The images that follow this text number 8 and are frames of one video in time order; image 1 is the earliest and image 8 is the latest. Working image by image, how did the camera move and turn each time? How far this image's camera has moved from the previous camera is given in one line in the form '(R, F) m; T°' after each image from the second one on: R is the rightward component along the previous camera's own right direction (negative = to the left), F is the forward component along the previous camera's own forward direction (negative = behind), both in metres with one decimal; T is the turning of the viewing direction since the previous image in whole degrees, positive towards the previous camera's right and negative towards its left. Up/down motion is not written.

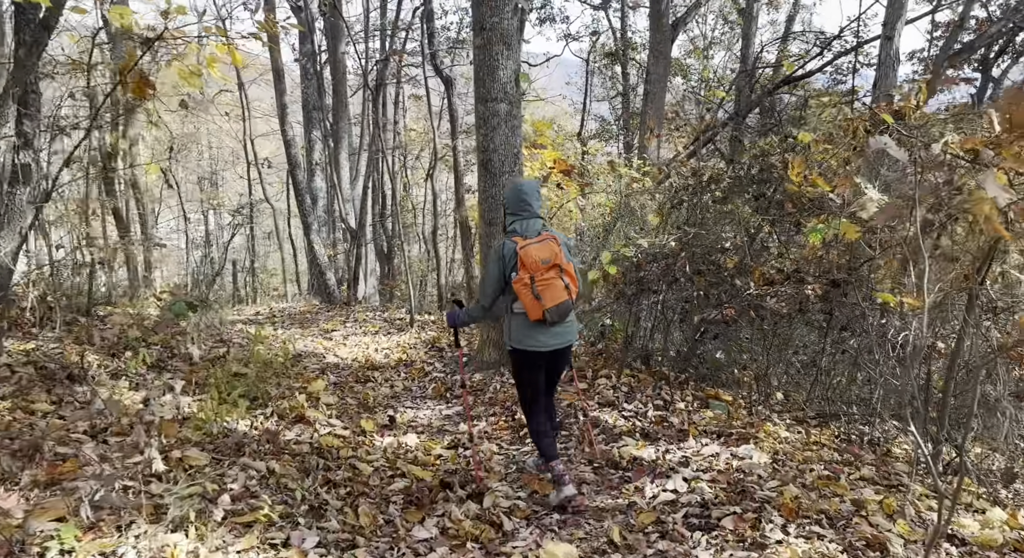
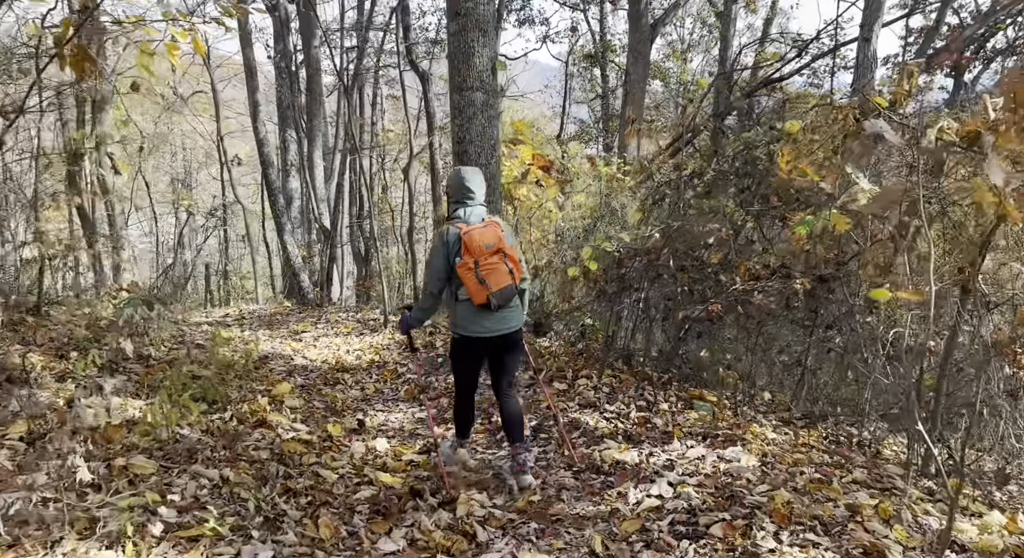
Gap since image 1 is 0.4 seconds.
(0.0, +0.4) m; +1°
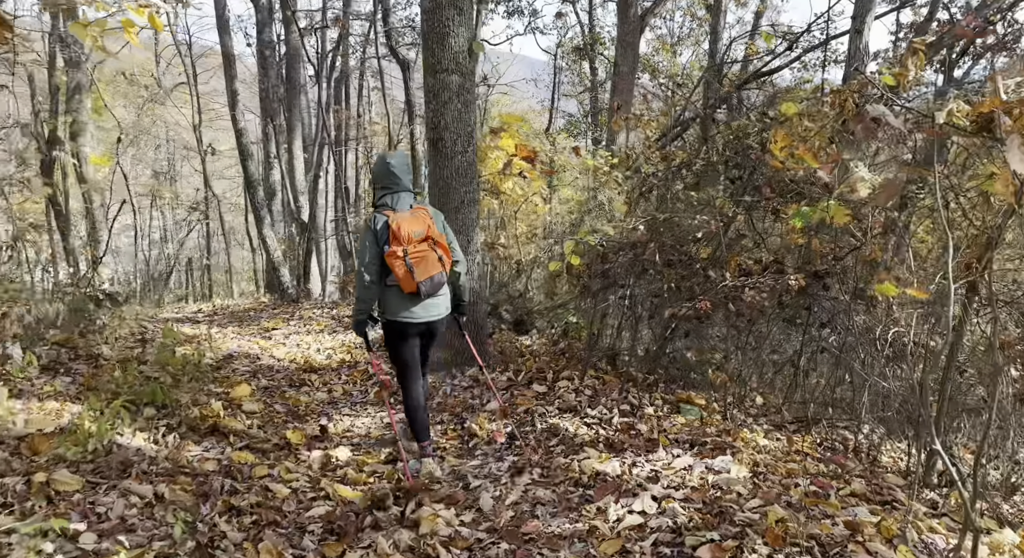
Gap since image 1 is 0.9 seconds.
(+0.1, +0.5) m; +1°
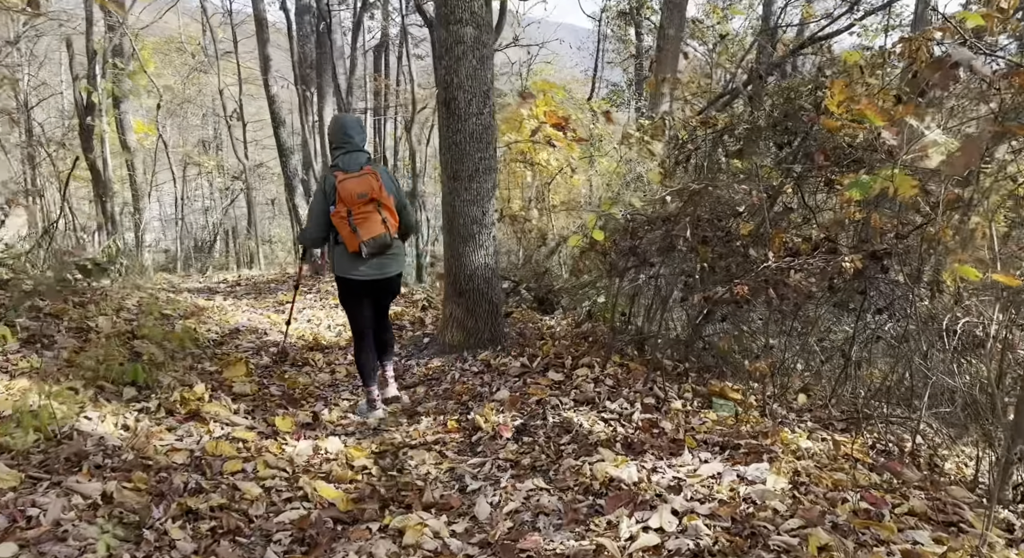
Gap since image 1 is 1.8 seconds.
(+0.2, +0.8) m; -3°
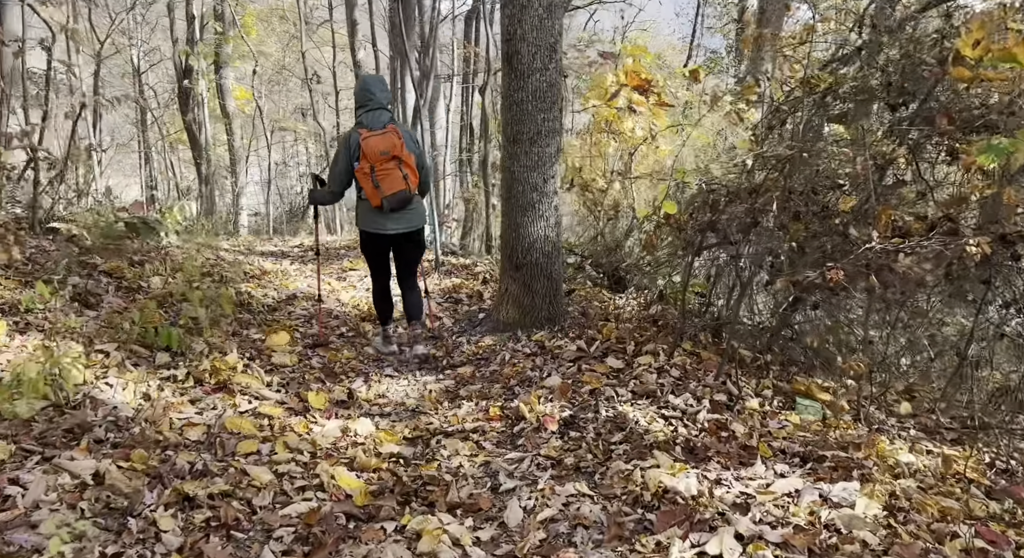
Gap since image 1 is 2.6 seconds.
(+0.2, +0.7) m; -6°
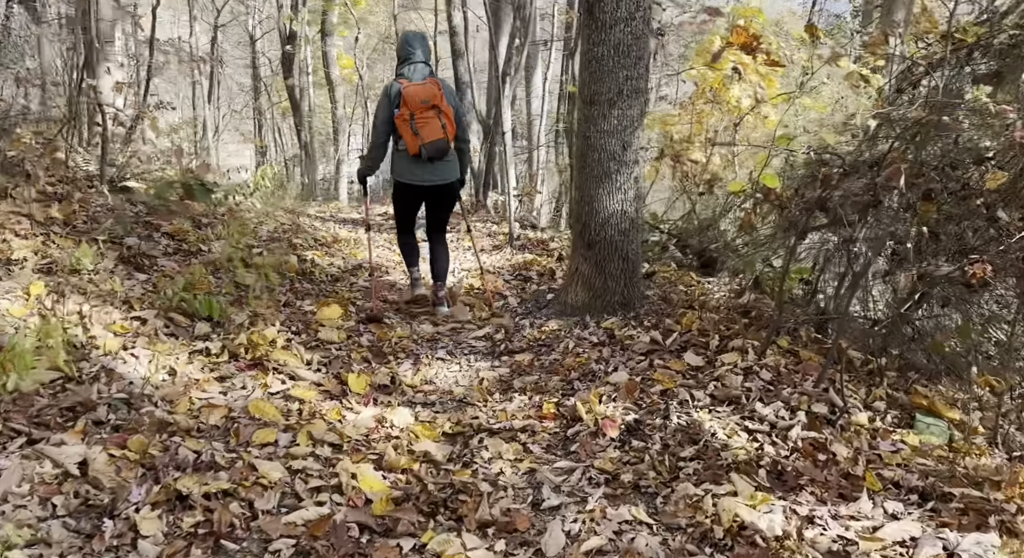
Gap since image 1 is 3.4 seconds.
(+0.2, +0.8) m; -6°
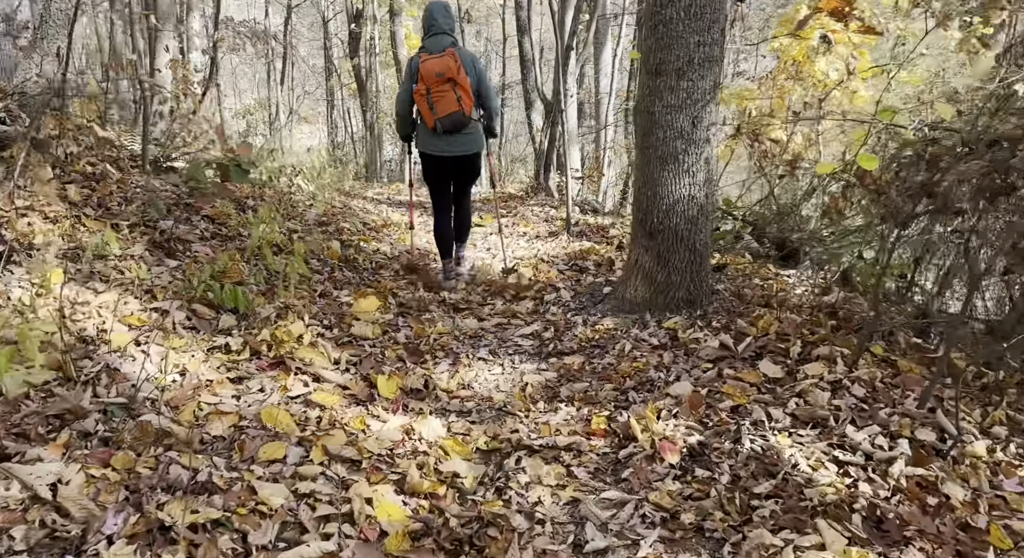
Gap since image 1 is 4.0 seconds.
(+0.1, +0.6) m; -4°
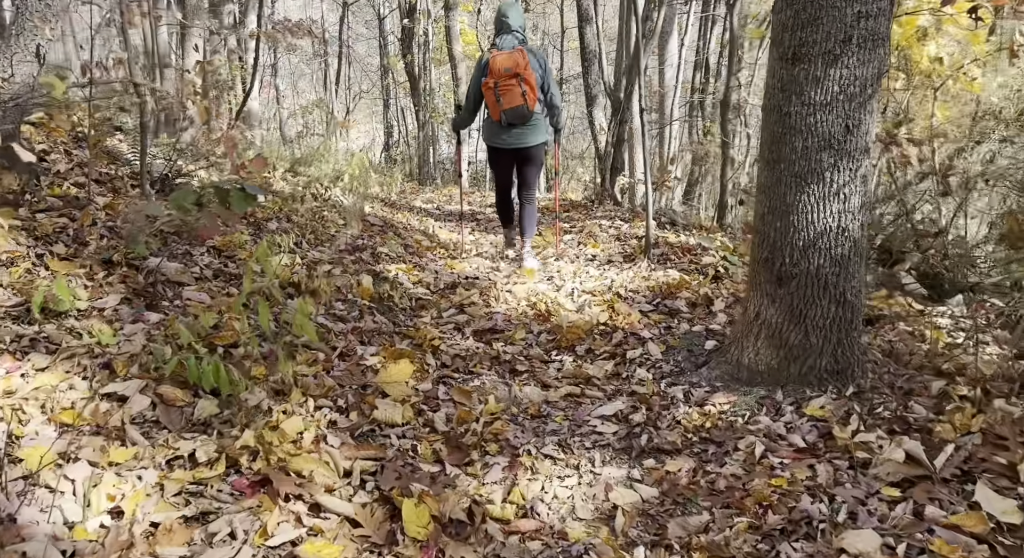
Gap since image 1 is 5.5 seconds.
(-0.1, +1.6) m; -4°
